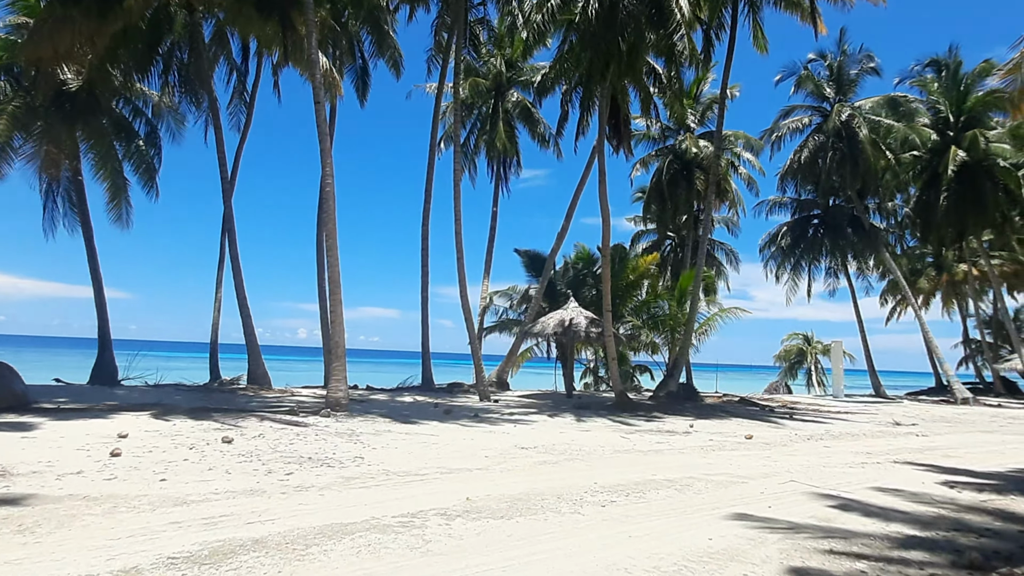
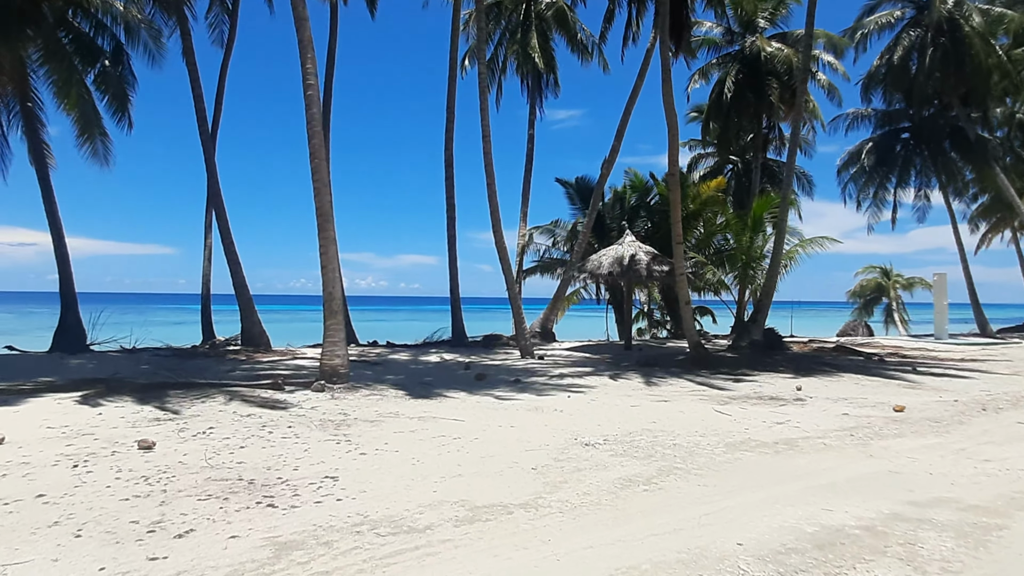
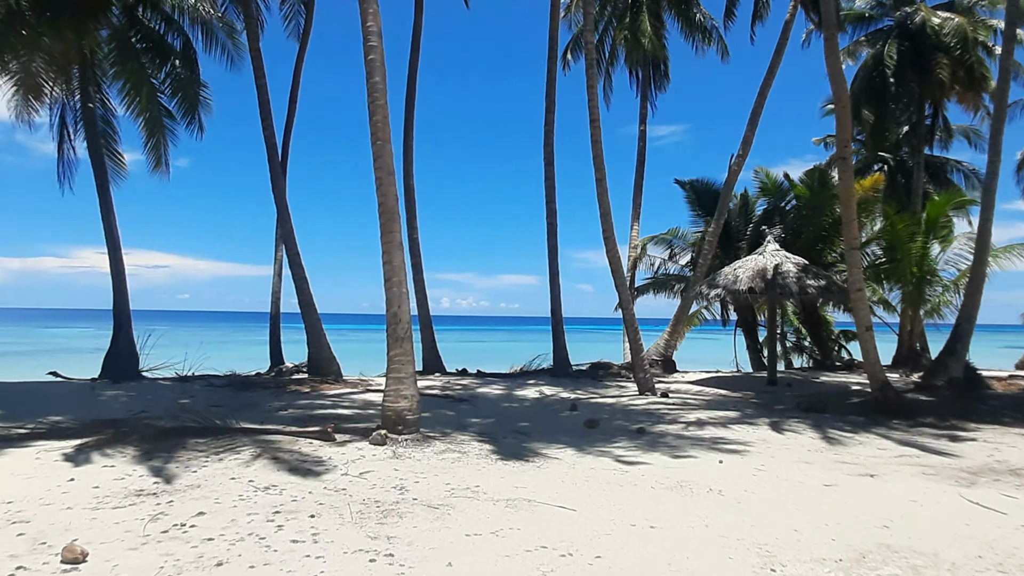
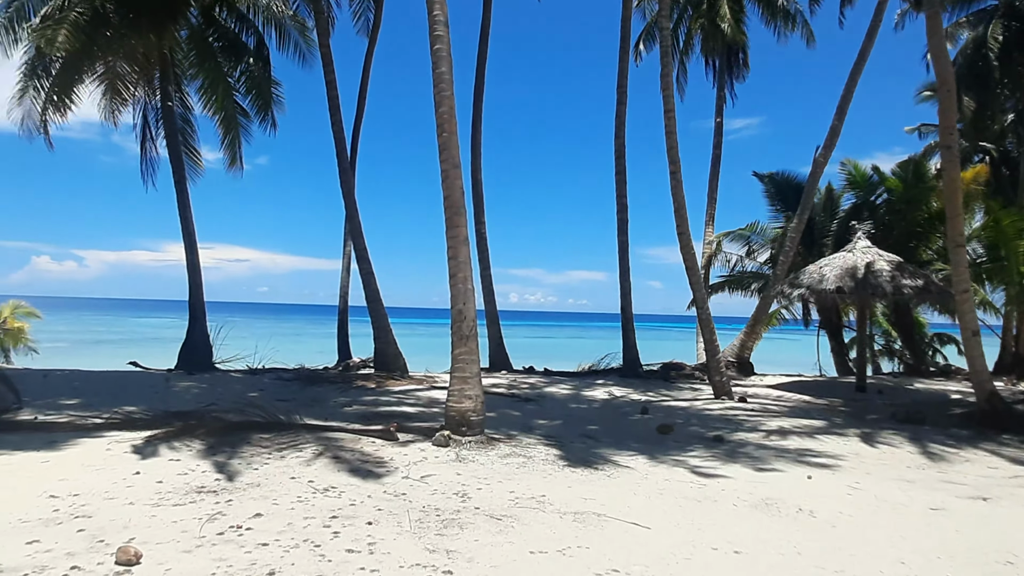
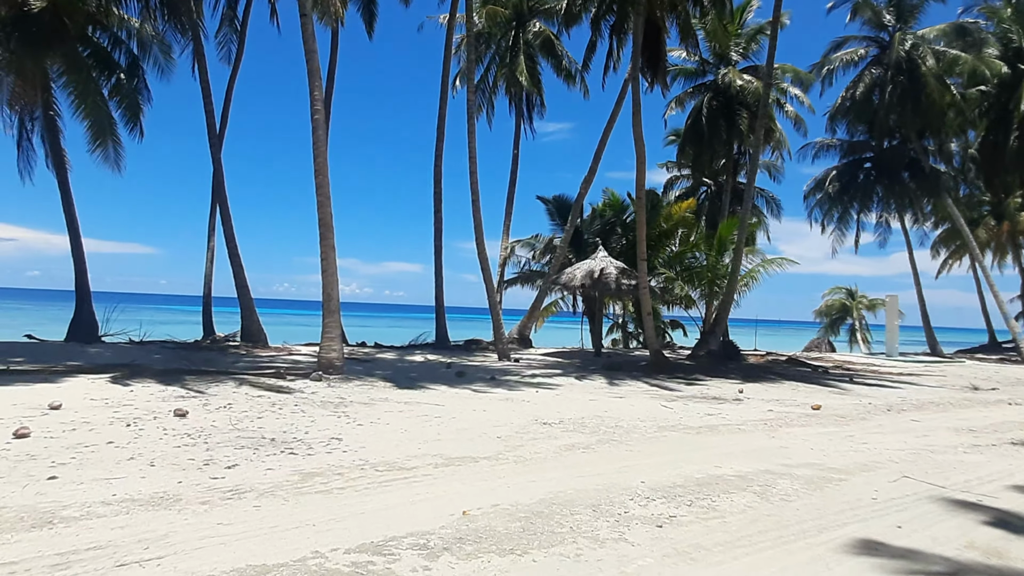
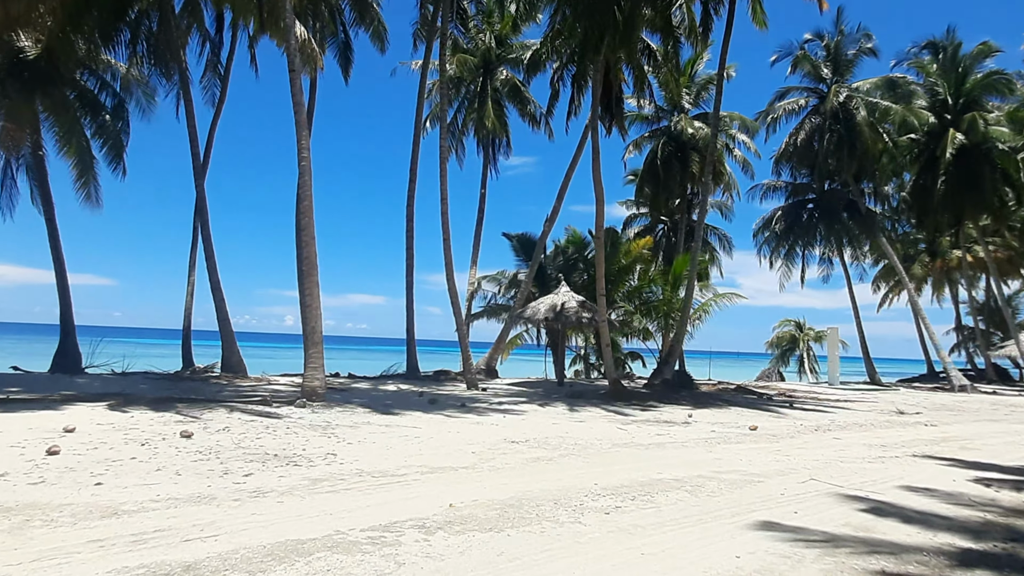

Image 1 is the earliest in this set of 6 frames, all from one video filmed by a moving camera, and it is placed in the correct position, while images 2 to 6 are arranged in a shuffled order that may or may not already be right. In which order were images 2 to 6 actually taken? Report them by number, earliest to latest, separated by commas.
6, 5, 2, 3, 4
